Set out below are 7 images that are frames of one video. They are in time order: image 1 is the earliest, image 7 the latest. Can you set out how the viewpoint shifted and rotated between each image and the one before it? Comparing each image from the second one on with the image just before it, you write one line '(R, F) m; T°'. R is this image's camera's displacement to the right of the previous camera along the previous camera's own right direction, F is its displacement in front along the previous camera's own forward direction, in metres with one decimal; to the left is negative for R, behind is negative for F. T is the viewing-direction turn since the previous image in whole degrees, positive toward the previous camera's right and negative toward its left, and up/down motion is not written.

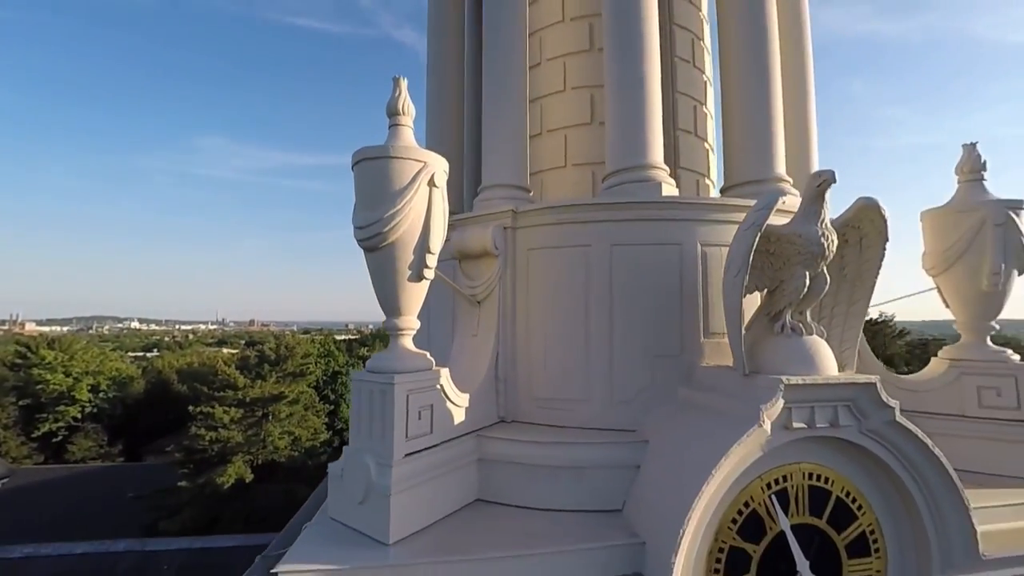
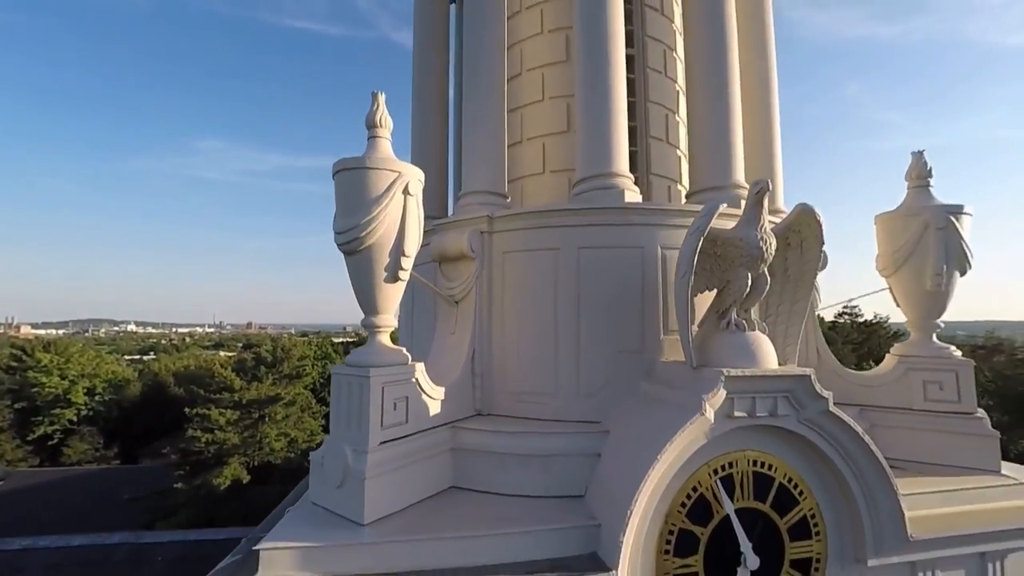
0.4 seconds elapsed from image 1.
(+0.3, -0.5) m; 0°
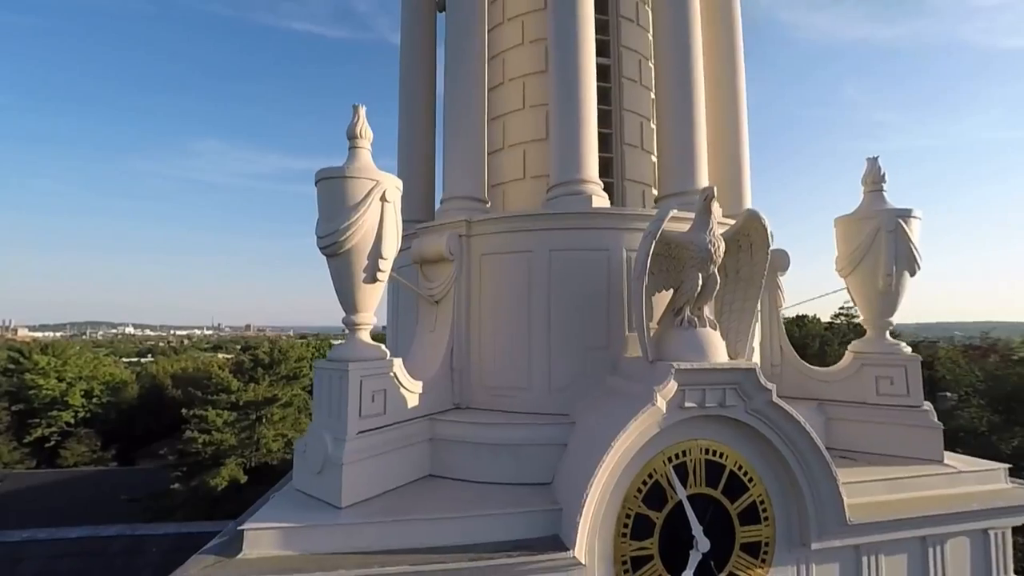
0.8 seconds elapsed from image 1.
(+0.3, -0.4) m; 0°
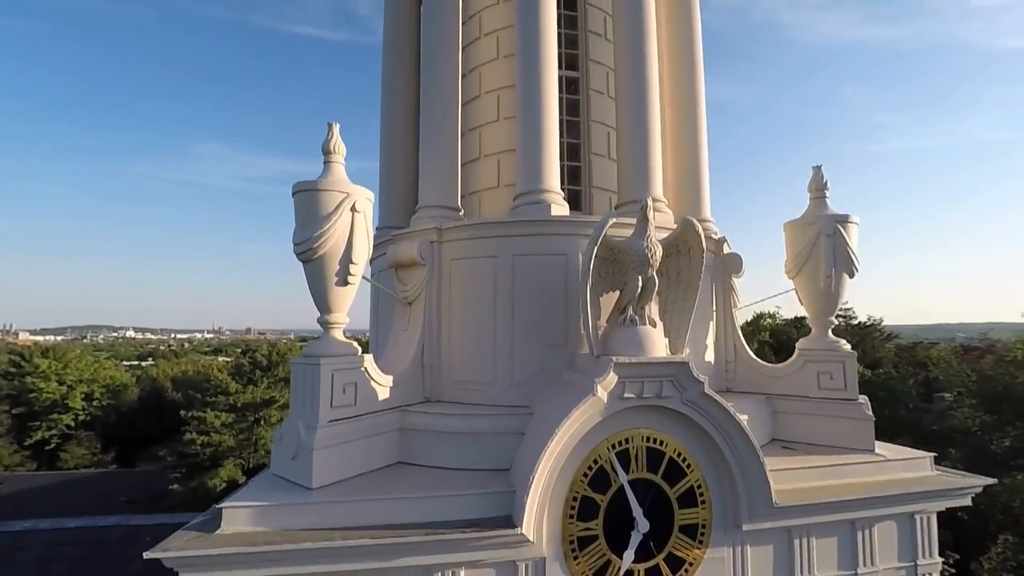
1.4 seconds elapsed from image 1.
(+0.5, -0.6) m; 0°
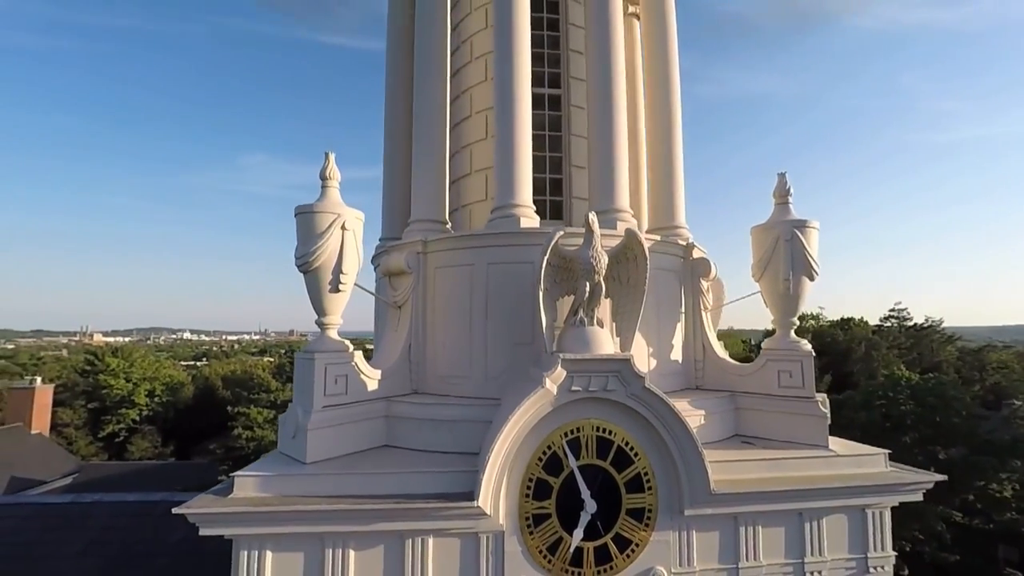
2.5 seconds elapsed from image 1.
(+1.2, -0.9) m; -5°
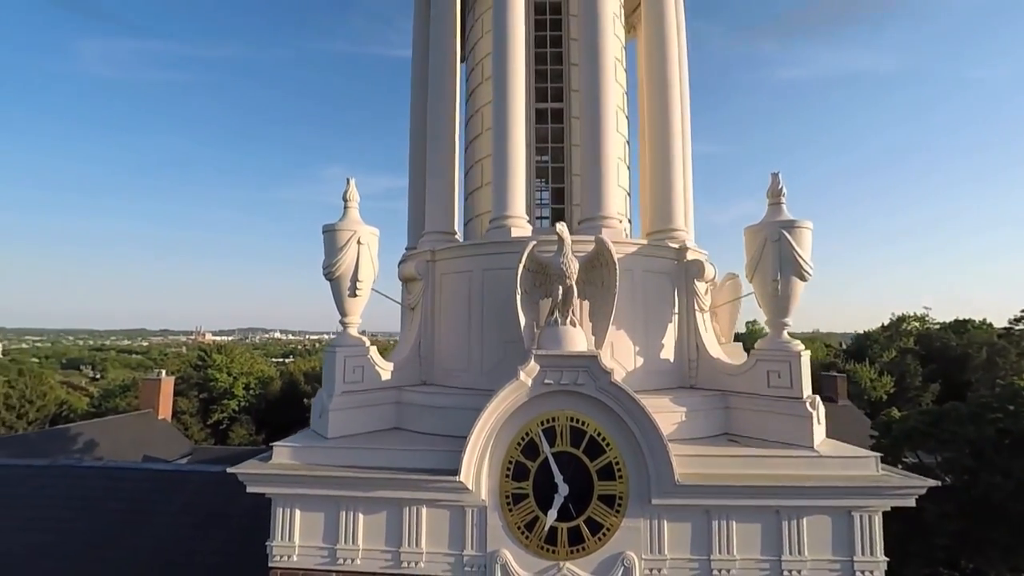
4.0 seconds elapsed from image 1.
(+1.8, -0.7) m; -10°
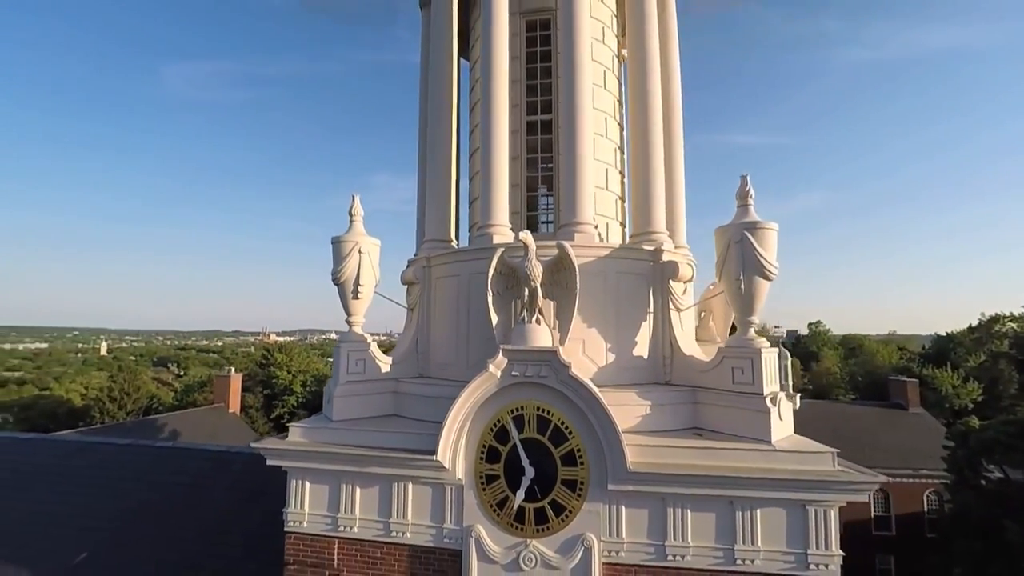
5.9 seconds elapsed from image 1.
(+1.6, -0.8) m; -7°
